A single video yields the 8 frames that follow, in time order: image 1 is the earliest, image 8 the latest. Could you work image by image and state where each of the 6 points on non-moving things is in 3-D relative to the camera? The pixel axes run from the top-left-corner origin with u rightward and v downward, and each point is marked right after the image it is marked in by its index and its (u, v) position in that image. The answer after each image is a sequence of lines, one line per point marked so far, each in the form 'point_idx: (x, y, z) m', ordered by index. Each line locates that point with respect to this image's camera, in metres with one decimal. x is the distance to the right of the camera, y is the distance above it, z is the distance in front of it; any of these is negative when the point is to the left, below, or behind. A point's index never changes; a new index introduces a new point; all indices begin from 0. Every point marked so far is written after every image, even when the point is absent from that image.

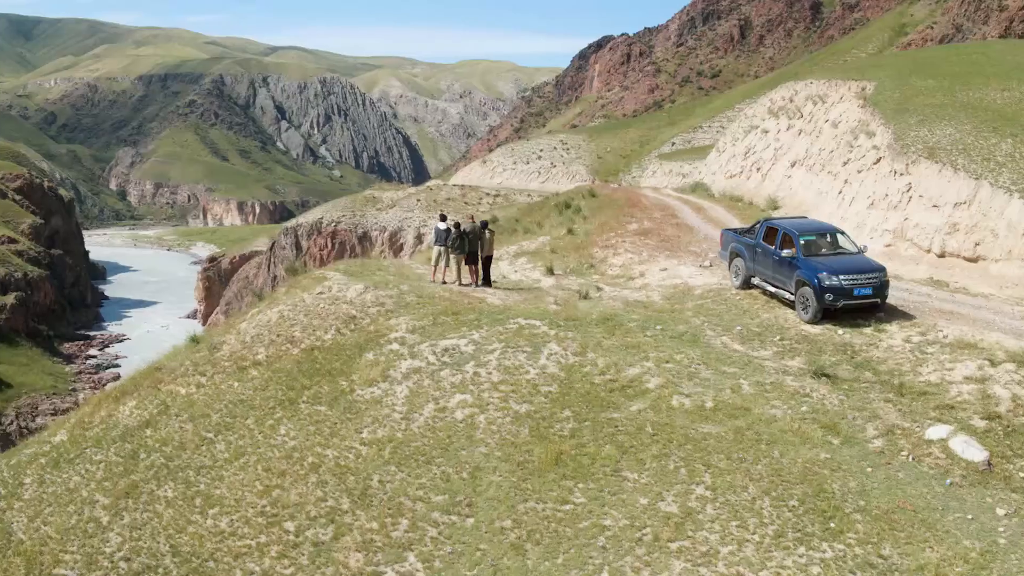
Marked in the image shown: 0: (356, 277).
0: (-2.4, +0.2, +18.4) m
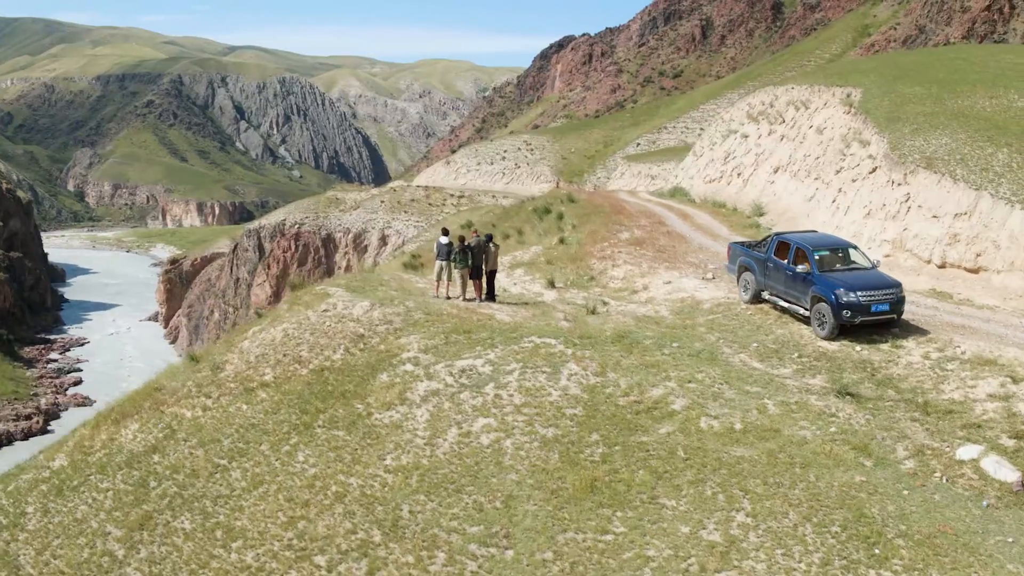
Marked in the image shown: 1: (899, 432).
0: (-2.3, -0.1, +18.0) m
1: (+4.4, -1.6, +13.7) m
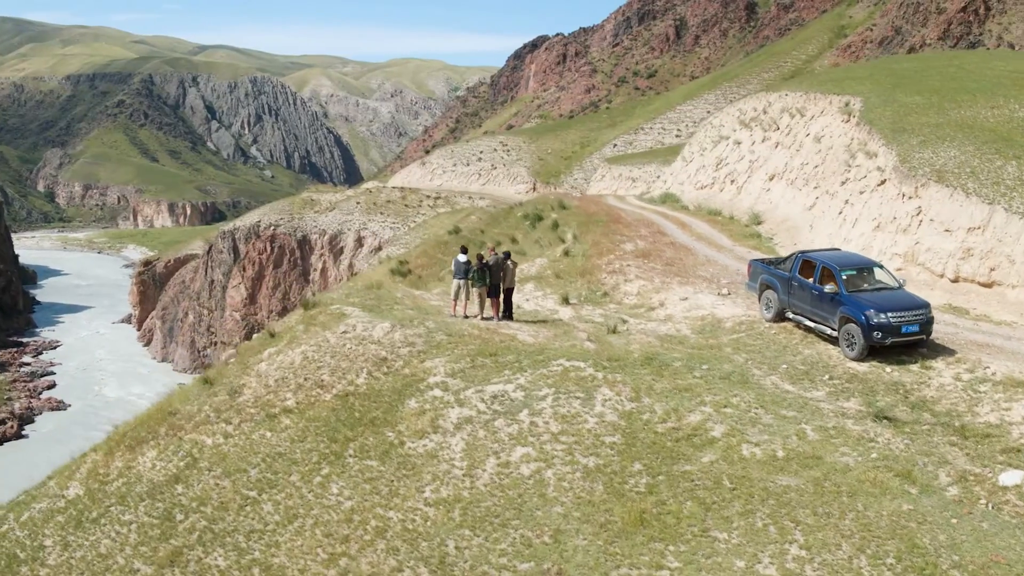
0: (-2.0, -0.4, +17.7) m
1: (+4.8, -1.9, +13.5) m
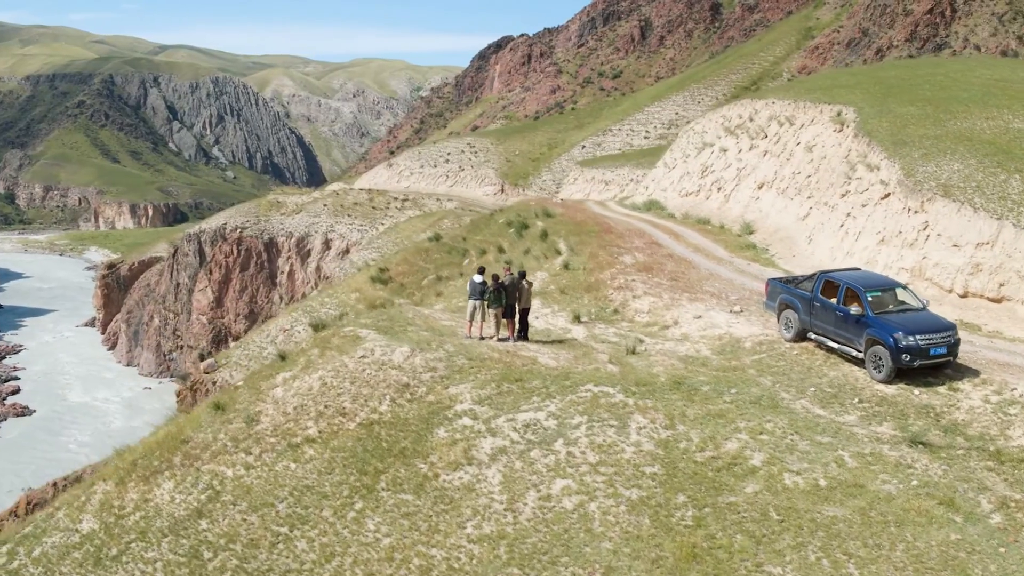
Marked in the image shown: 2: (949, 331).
0: (-1.7, -0.7, +17.4) m
1: (+5.2, -2.2, +13.5) m
2: (+5.6, -0.5, +15.4) m
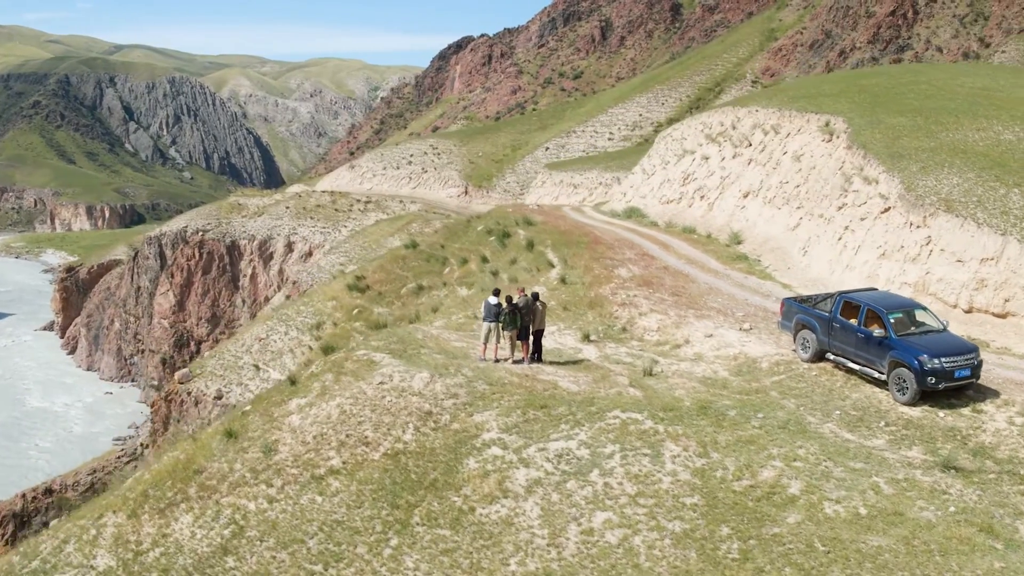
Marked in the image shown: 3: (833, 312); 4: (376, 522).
0: (-1.5, -1.0, +17.1) m
1: (+5.6, -2.5, +13.5) m
2: (+5.9, -0.8, +15.5) m
3: (+4.5, -0.3, +16.8) m
4: (-1.5, -2.6, +13.5) m
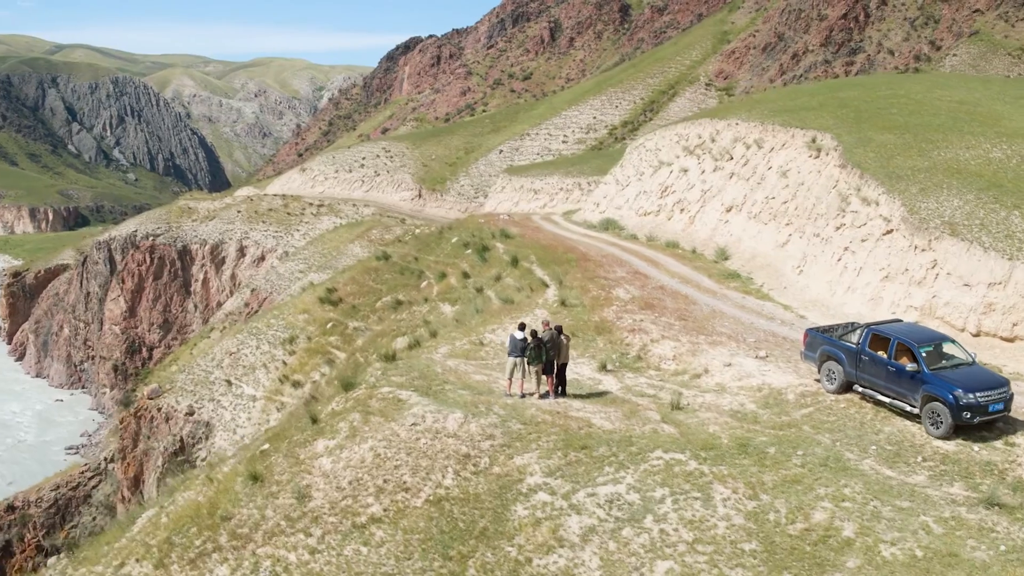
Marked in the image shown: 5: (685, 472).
0: (-1.1, -1.5, +16.8) m
1: (+6.2, -2.9, +13.6) m
2: (+6.4, -1.3, +15.6) m
3: (+4.9, -0.8, +16.9) m
4: (-0.9, -3.1, +13.2) m
5: (+2.0, -2.2, +14.6) m
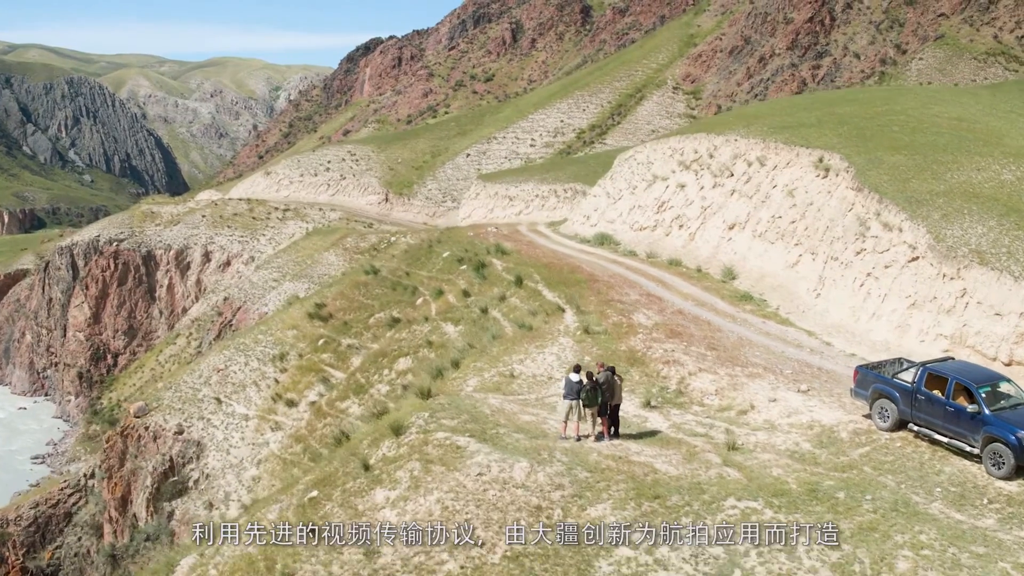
0: (-0.3, -2.1, +16.5) m
1: (+7.2, -3.5, +13.7) m
2: (+7.3, -1.8, +15.7) m
3: (+5.7, -1.3, +16.9) m
4: (+0.1, -3.8, +13.0) m
5: (+2.9, -2.8, +14.6) m
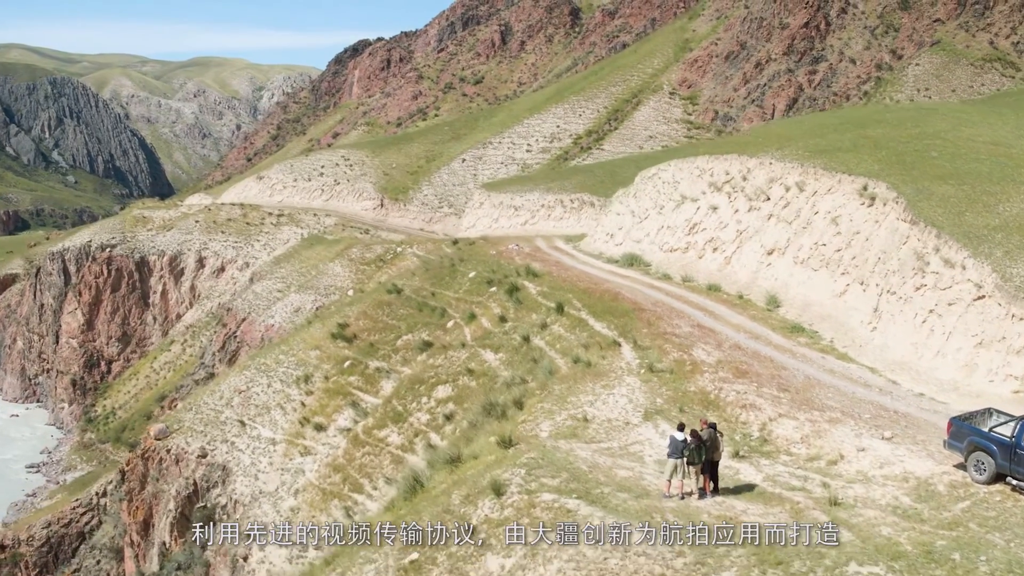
0: (+1.2, -2.9, +16.4) m
1: (+8.8, -4.3, +13.9) m
2: (+8.8, -2.6, +15.8) m
3: (+7.1, -2.1, +17.0) m
4: (+1.7, -4.6, +12.9) m
5: (+4.5, -3.6, +14.6) m
